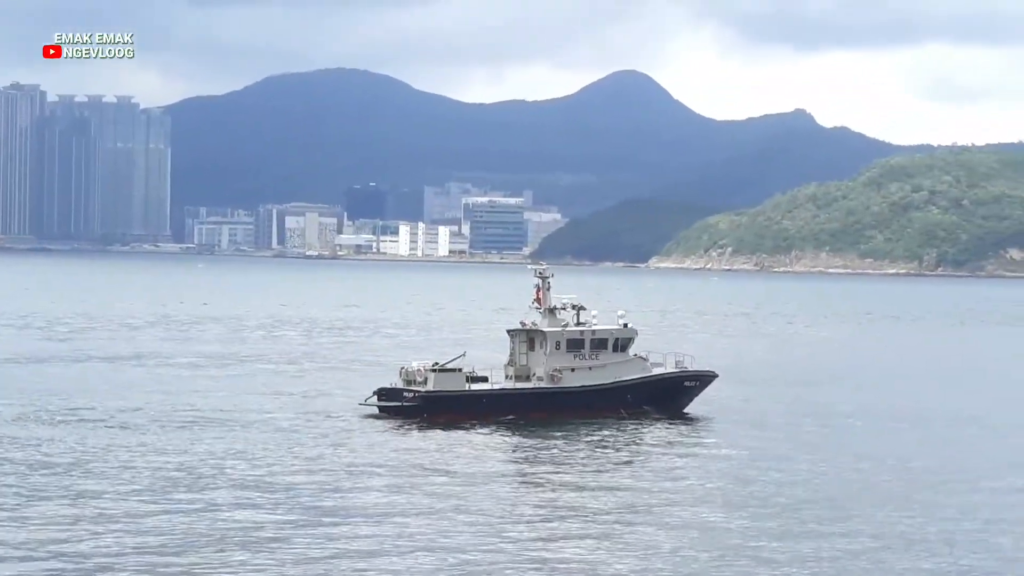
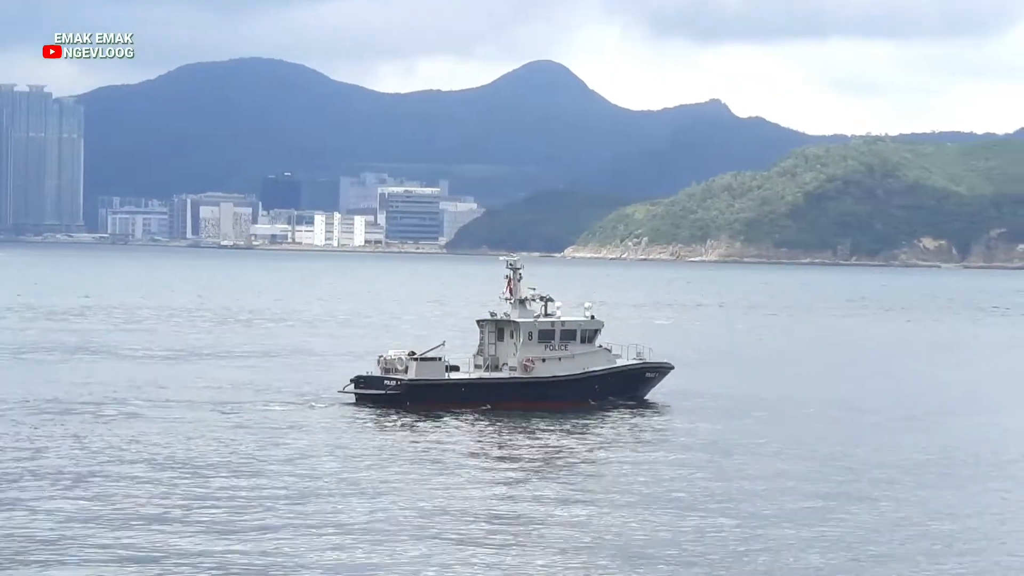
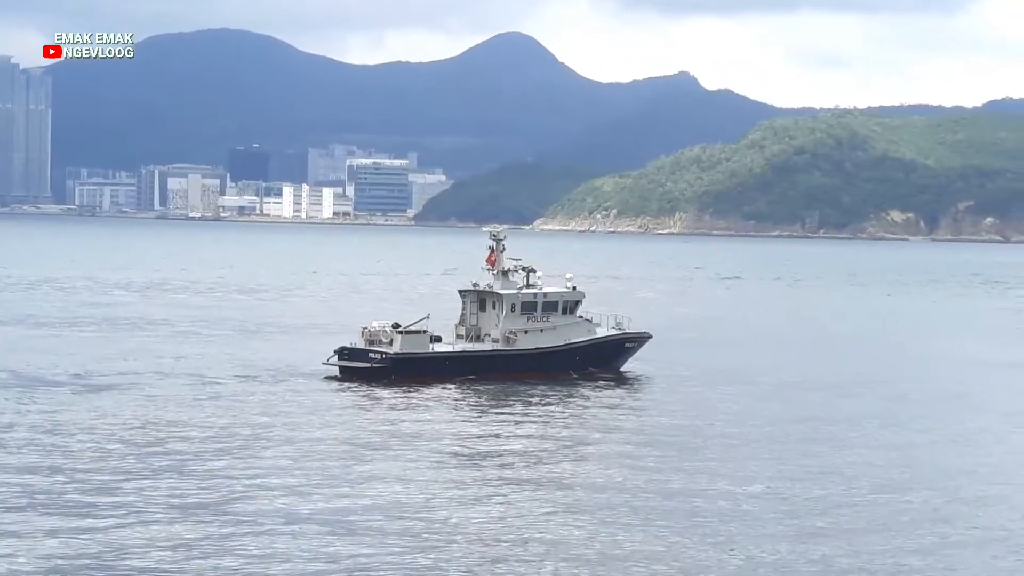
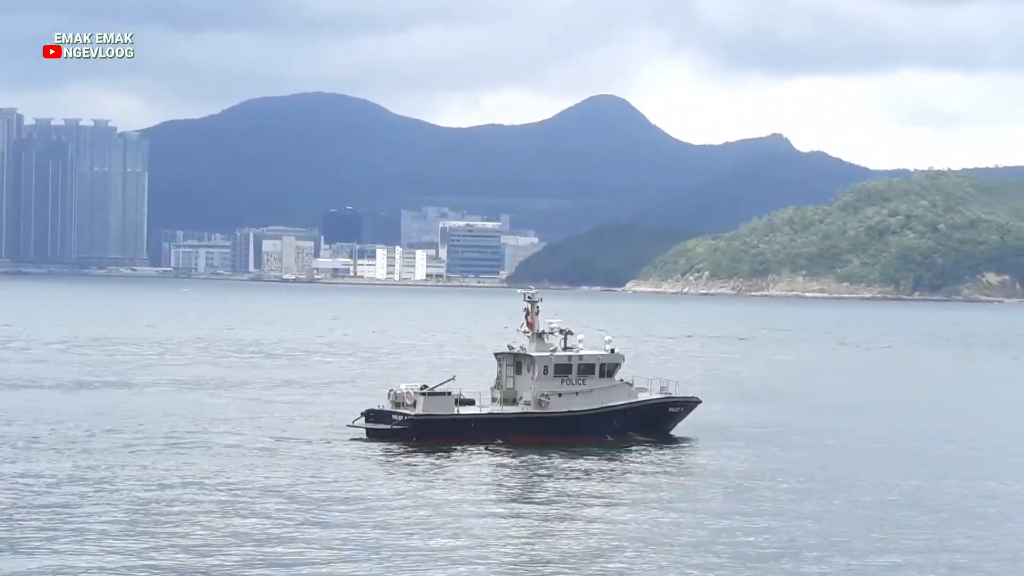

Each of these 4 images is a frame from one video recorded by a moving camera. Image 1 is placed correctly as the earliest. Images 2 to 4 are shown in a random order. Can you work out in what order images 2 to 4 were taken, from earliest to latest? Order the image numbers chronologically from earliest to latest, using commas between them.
4, 2, 3
